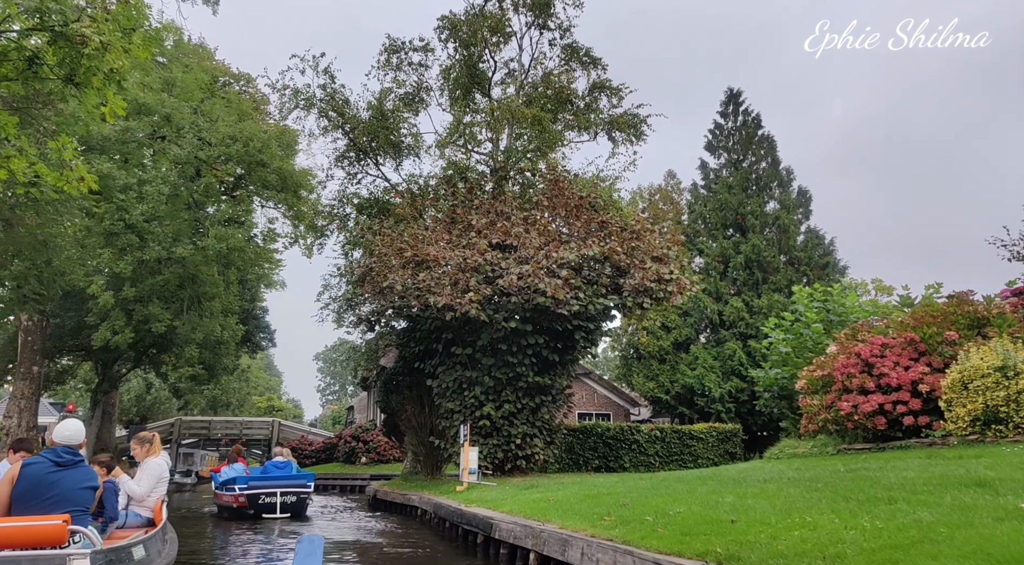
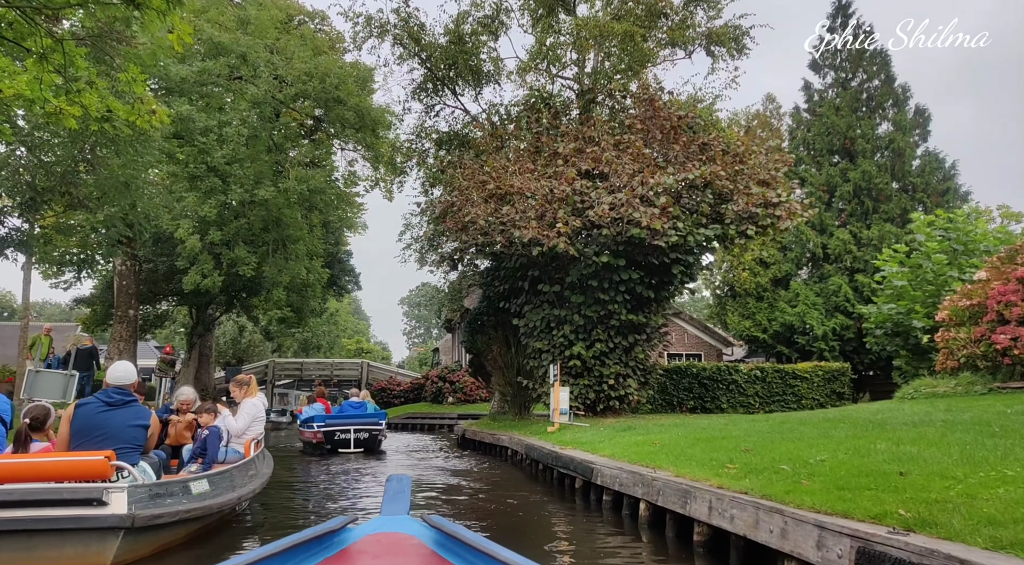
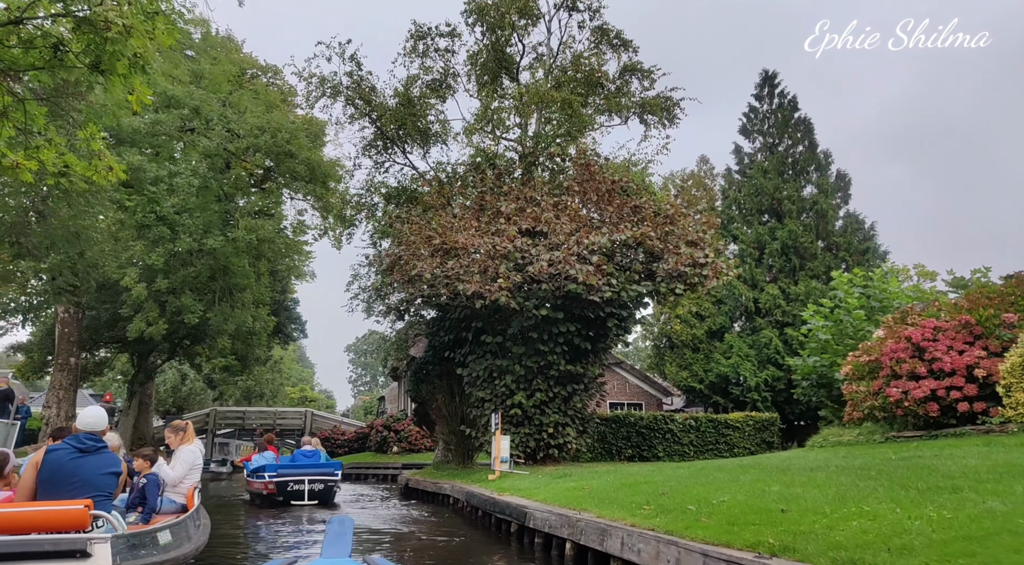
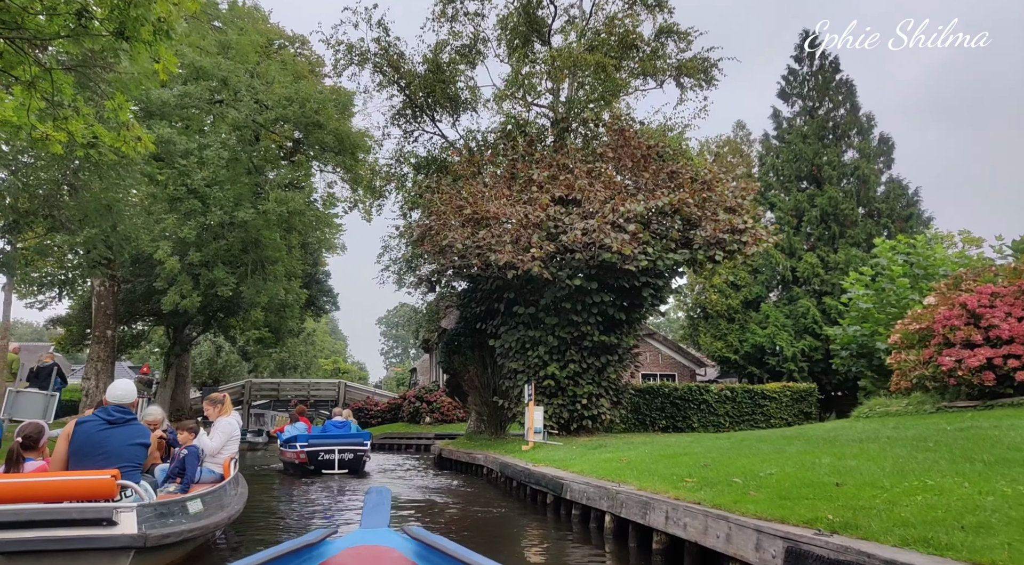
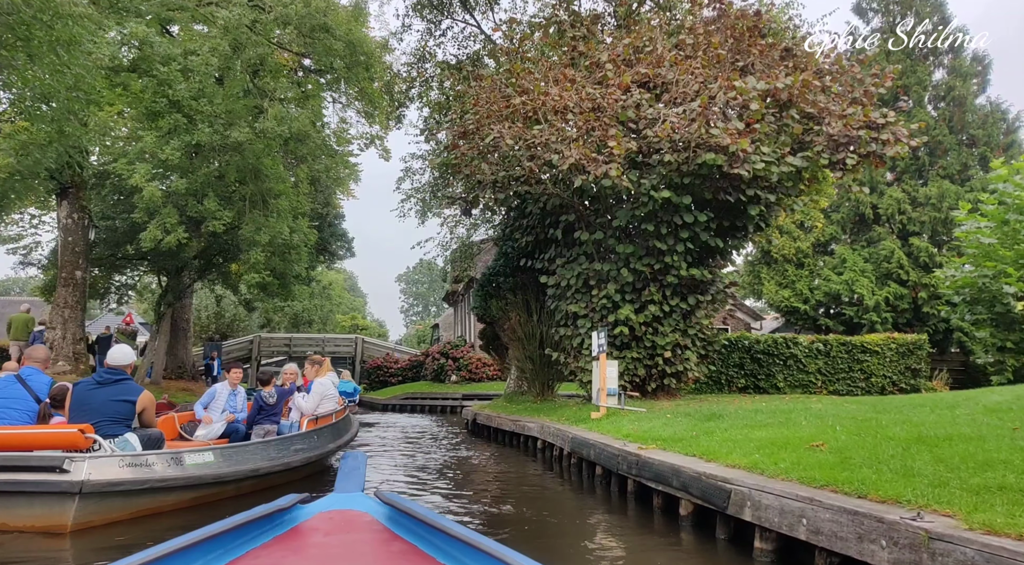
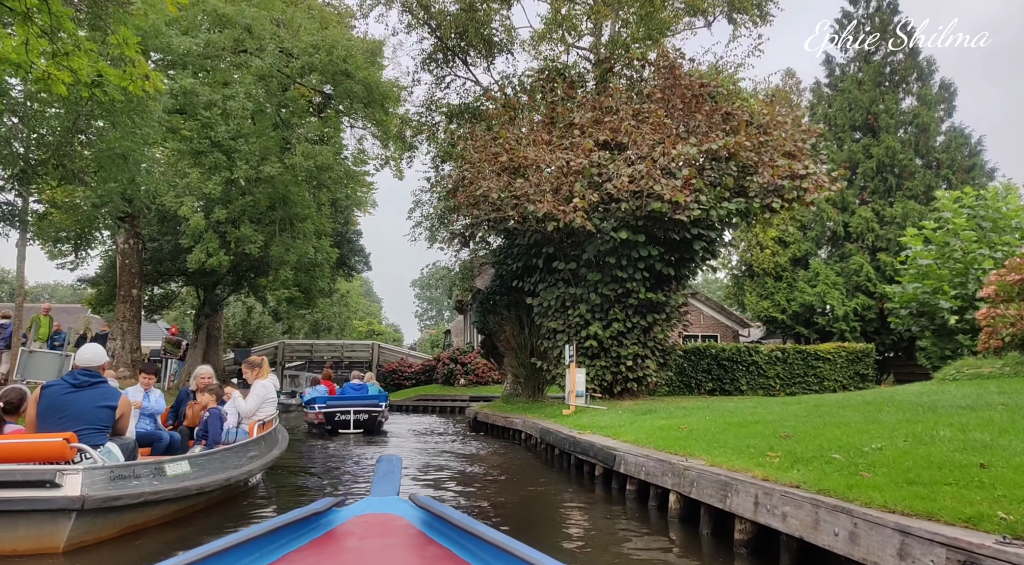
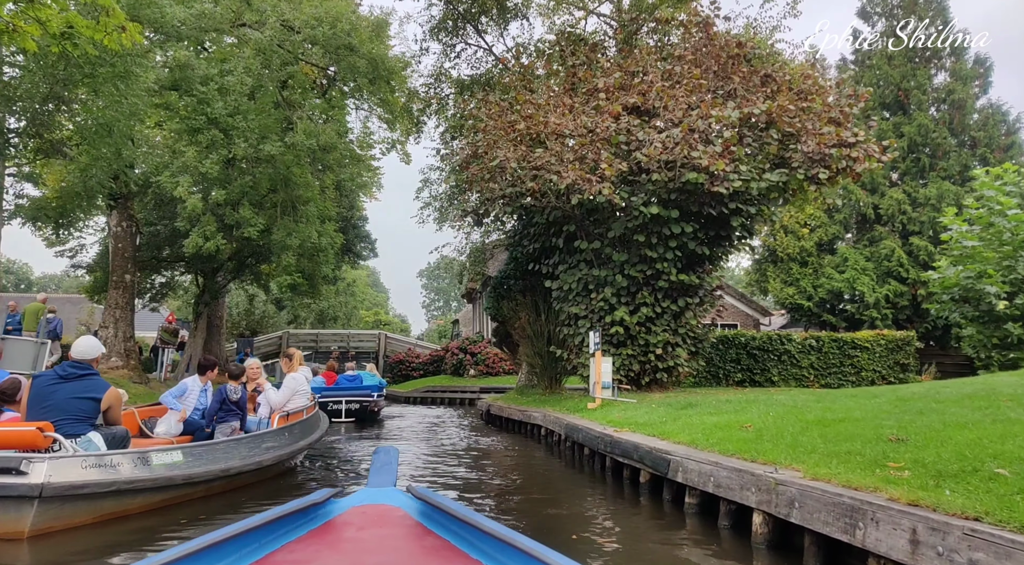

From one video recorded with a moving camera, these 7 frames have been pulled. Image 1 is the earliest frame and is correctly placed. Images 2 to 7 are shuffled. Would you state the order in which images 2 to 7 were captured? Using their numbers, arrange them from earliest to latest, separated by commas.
3, 4, 2, 6, 7, 5
